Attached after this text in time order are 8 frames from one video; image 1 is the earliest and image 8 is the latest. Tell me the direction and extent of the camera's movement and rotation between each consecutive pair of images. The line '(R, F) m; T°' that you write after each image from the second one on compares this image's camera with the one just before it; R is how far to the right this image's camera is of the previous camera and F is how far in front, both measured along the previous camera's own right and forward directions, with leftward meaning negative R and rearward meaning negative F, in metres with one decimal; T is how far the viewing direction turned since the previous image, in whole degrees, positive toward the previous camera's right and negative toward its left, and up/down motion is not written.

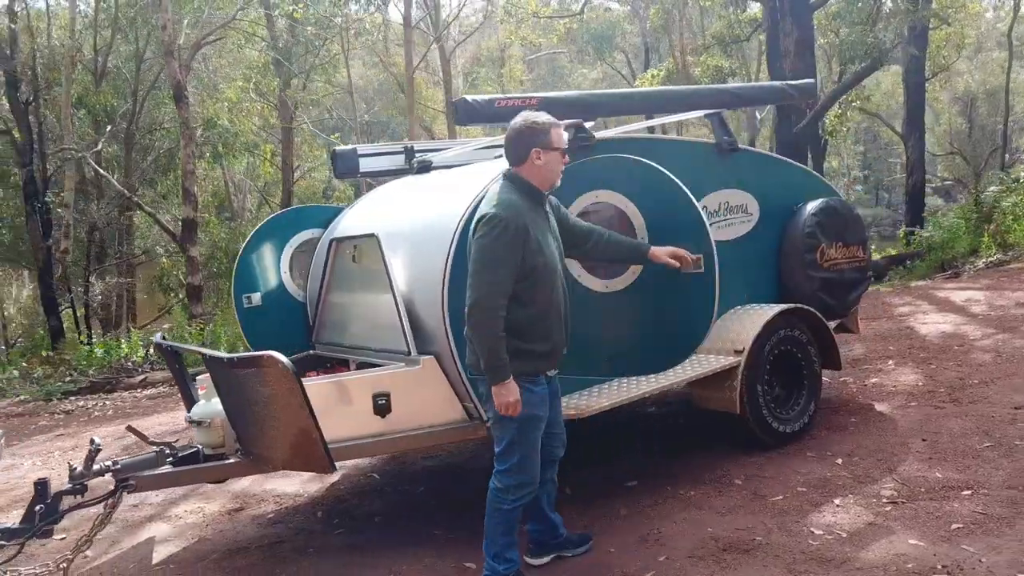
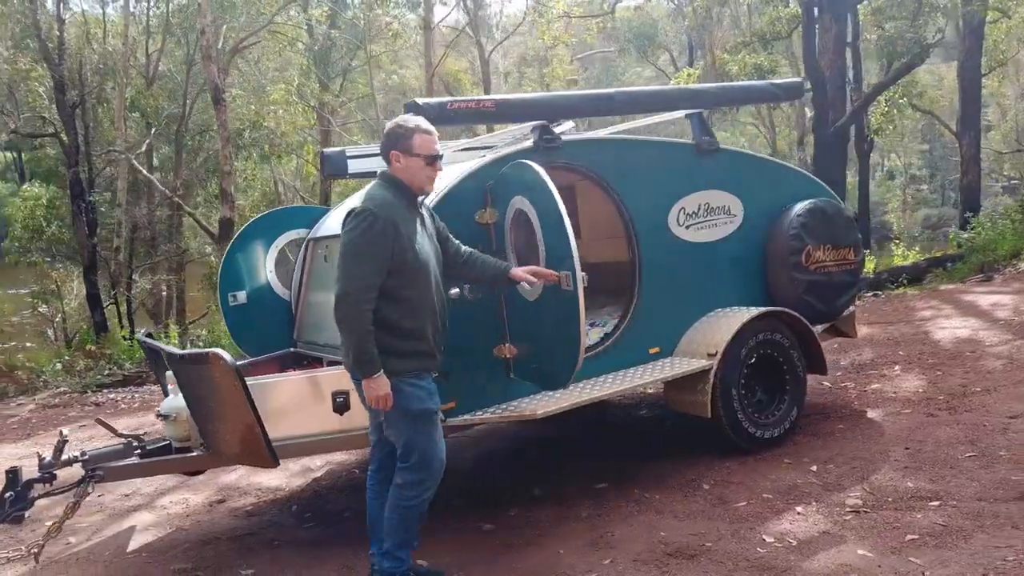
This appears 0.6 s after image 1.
(+0.5, 0.0) m; -4°
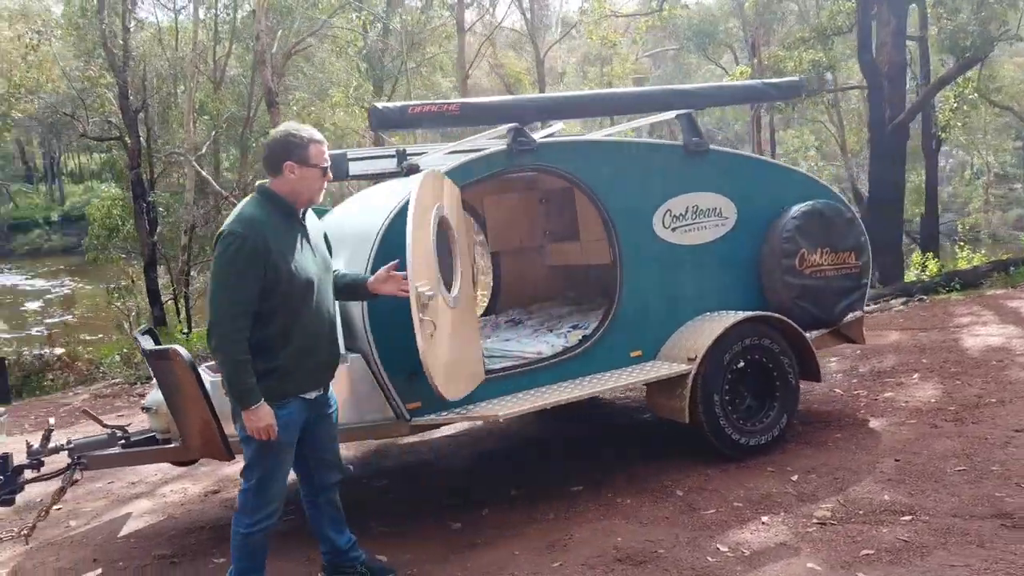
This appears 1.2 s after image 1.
(+0.6, 0.0) m; -5°
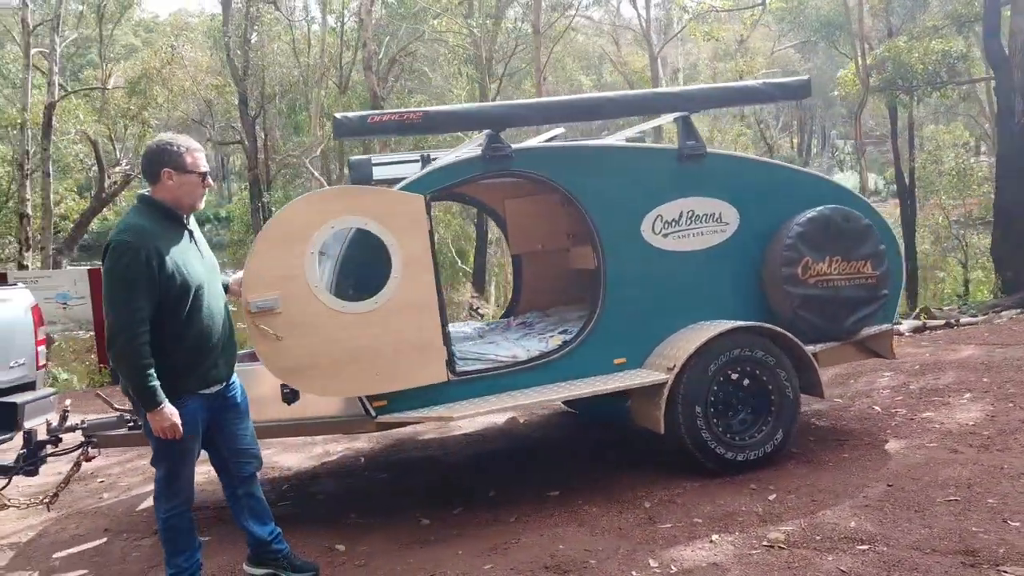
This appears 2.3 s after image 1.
(+1.0, 0.0) m; -10°
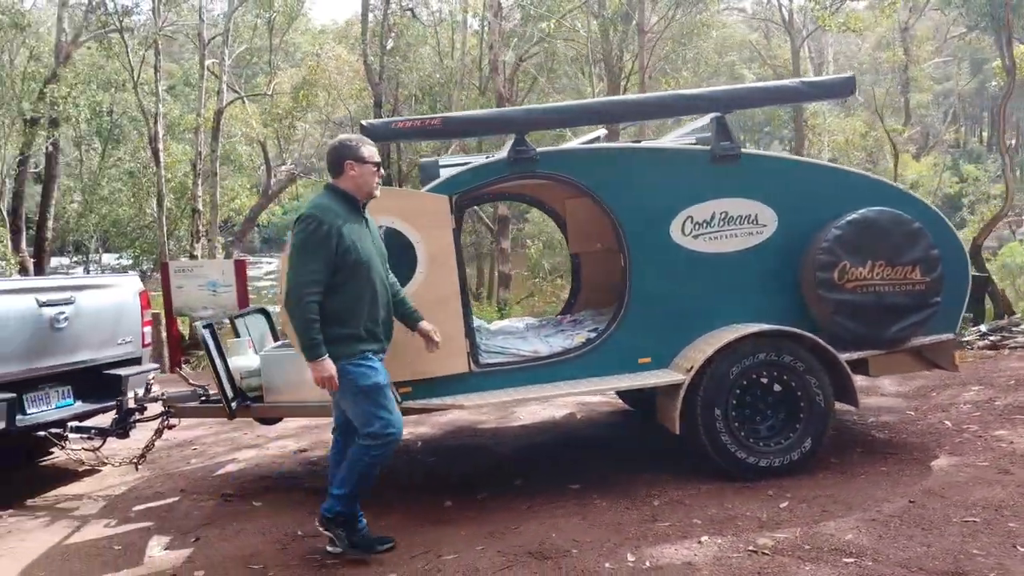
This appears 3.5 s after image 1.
(+0.8, -0.1) m; -11°
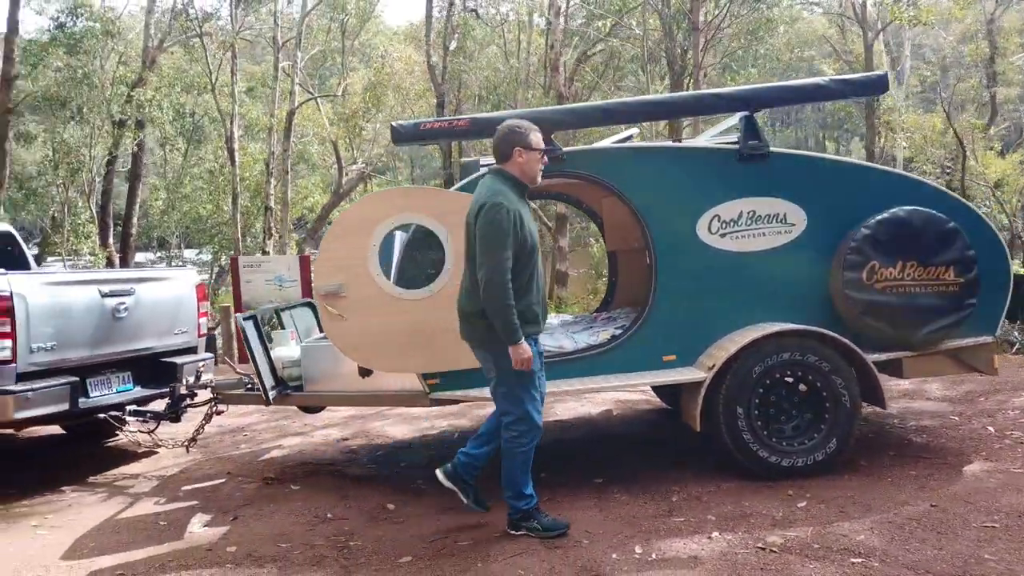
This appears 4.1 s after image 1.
(+0.3, -0.1) m; -5°
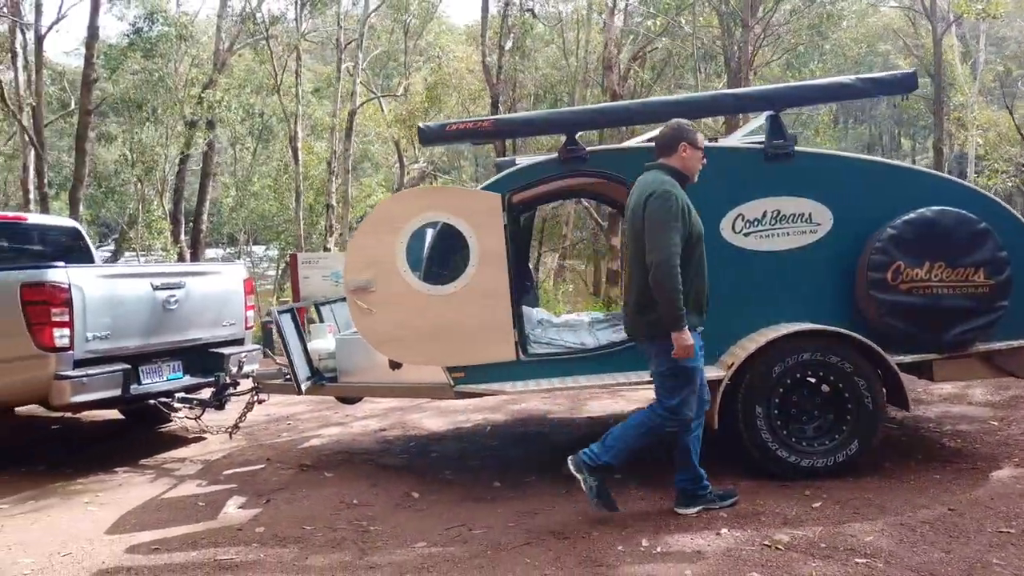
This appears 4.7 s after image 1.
(+0.3, -0.1) m; -4°
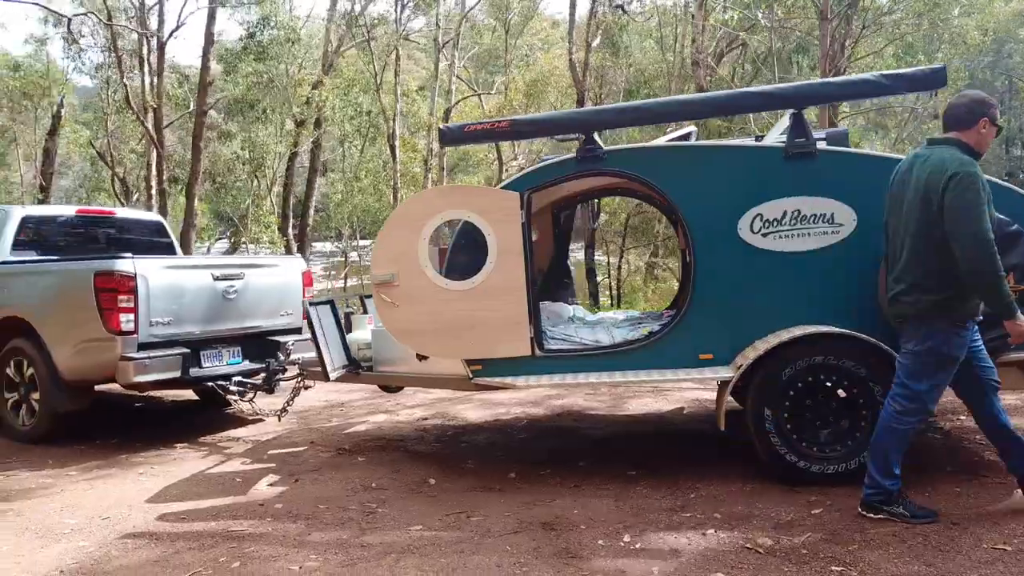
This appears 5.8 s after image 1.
(+0.6, -0.1) m; -8°
